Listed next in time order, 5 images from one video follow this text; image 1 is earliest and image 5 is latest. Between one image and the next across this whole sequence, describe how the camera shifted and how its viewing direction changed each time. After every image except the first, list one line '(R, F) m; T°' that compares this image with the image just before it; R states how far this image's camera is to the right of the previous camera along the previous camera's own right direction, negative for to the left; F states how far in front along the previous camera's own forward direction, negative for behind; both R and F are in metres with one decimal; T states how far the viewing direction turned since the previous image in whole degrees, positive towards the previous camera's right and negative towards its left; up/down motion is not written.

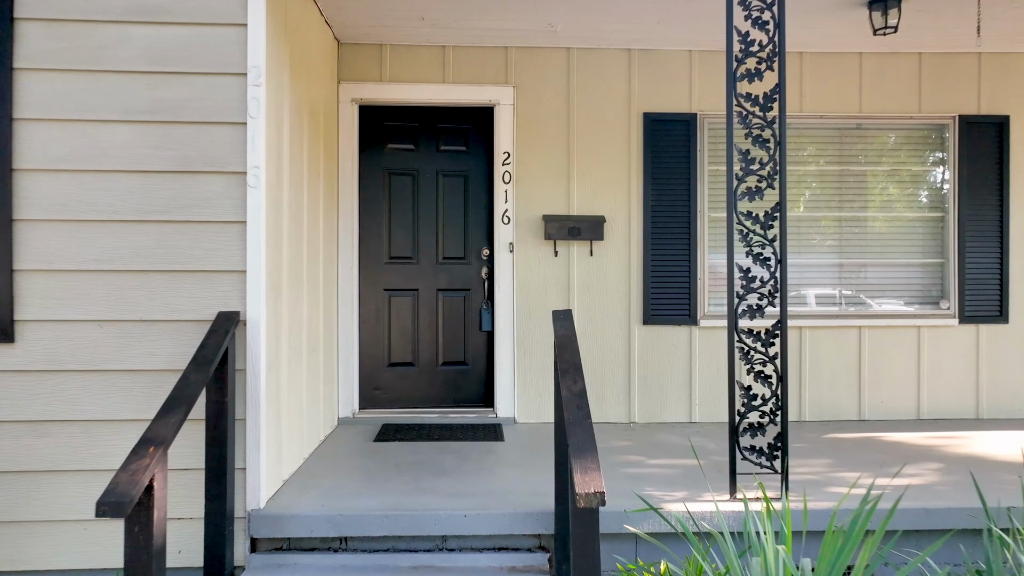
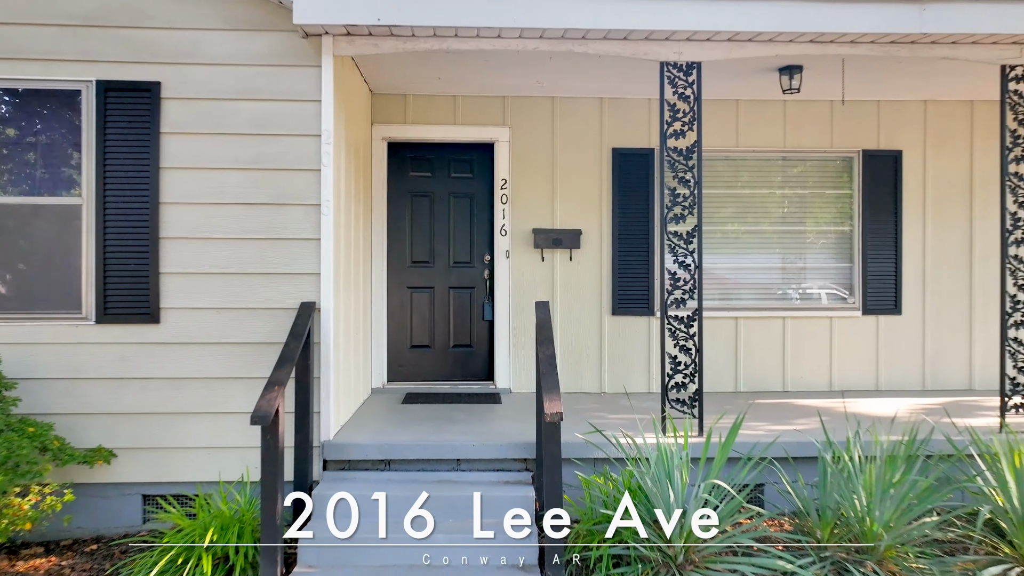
(0.0, -1.0) m; 0°
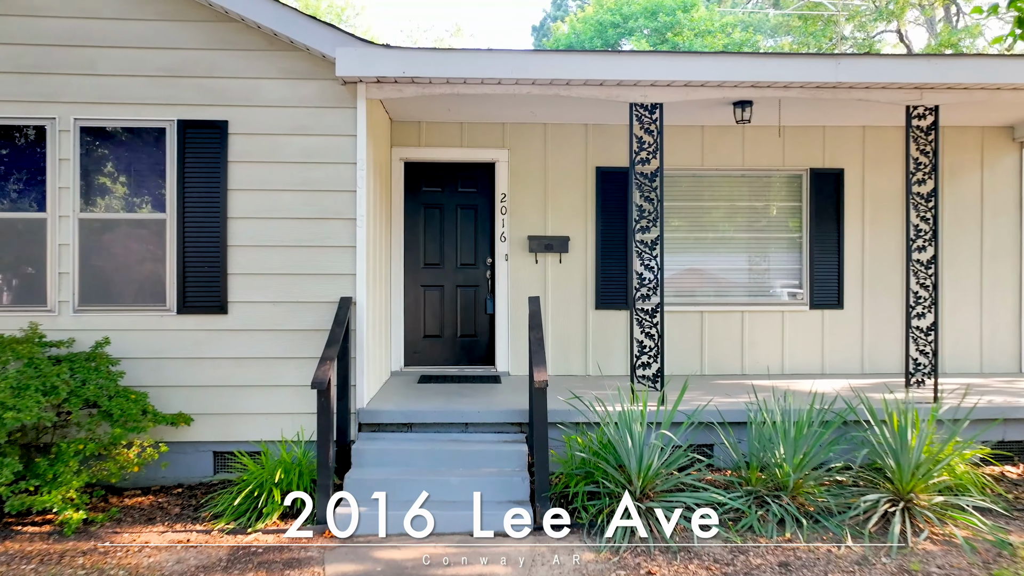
(0.0, -0.8) m; 0°
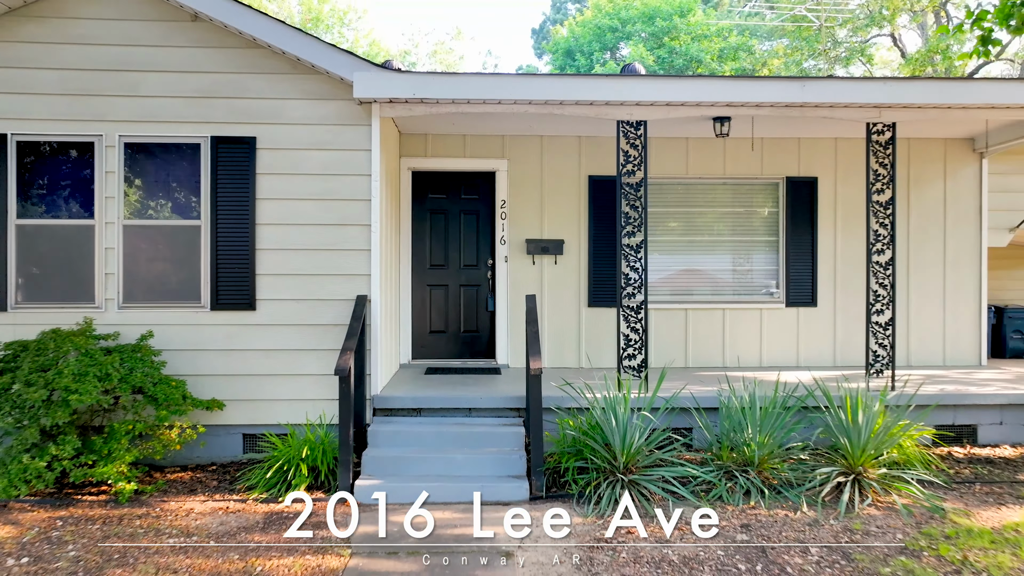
(0.0, -0.5) m; 0°
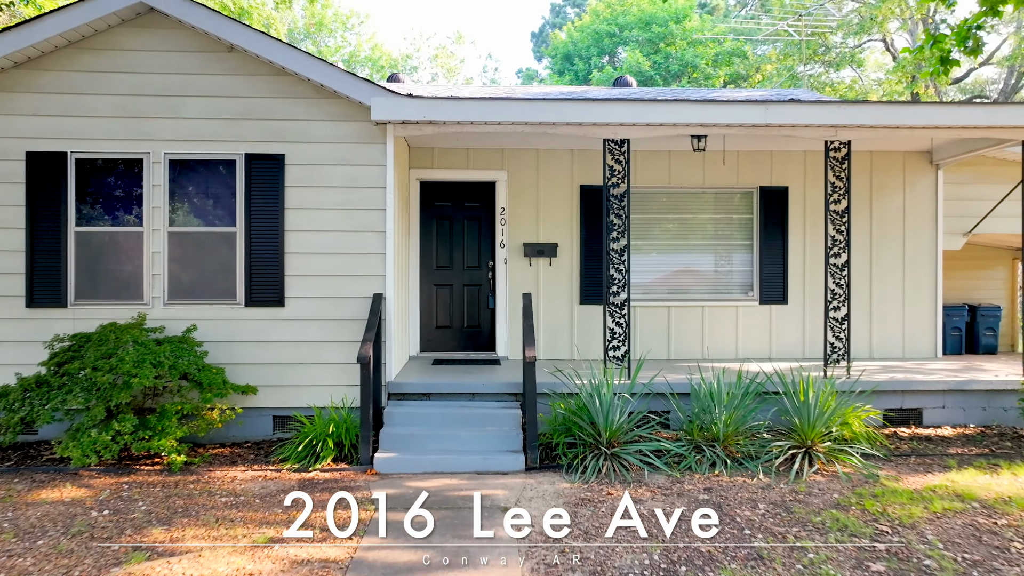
(0.0, -0.6) m; 0°
